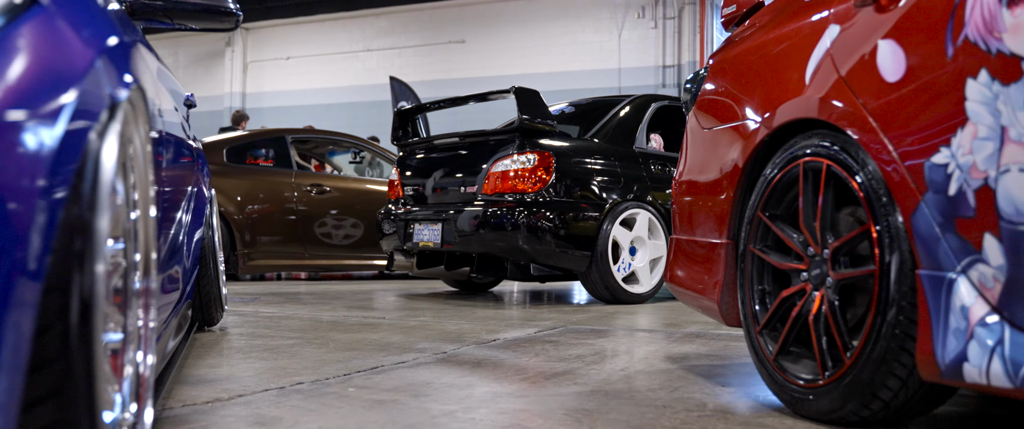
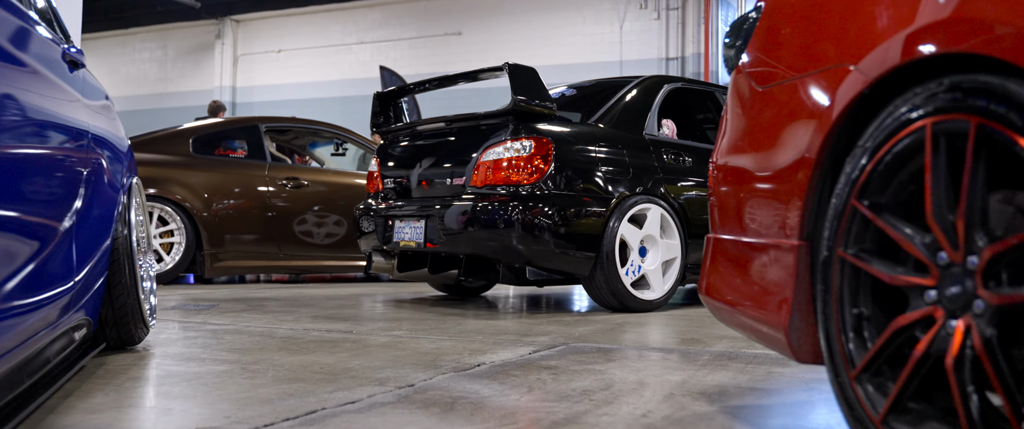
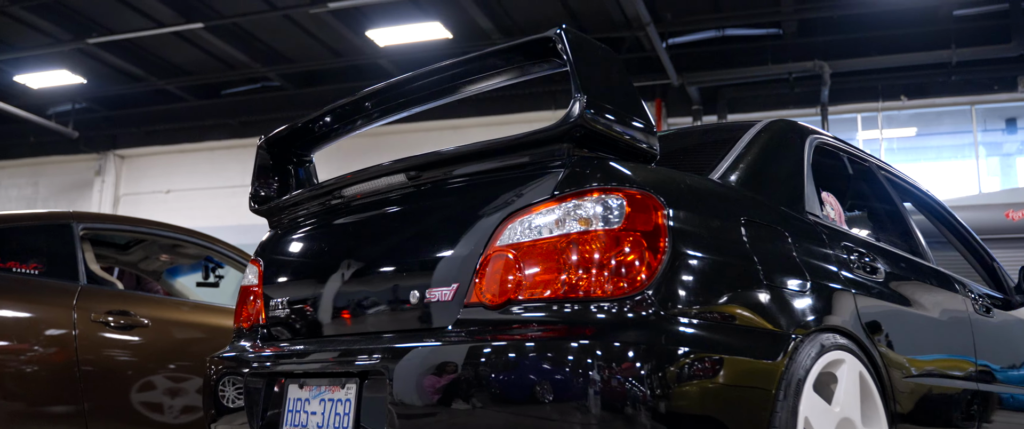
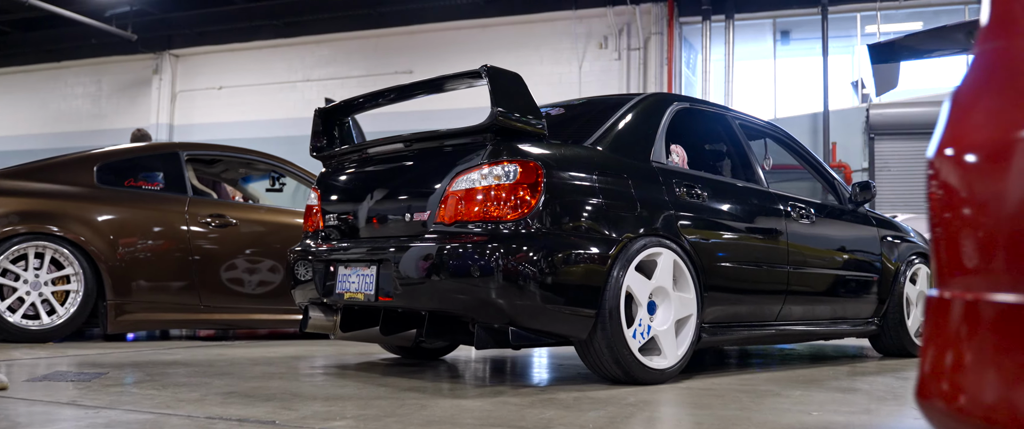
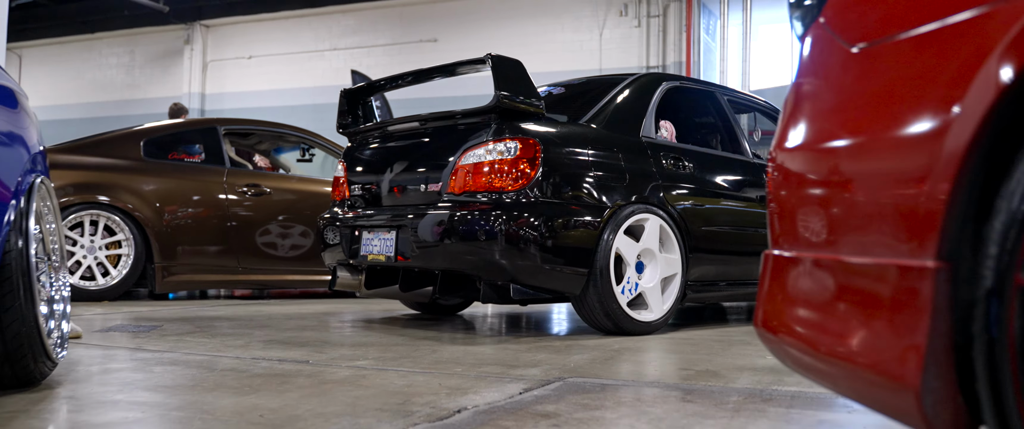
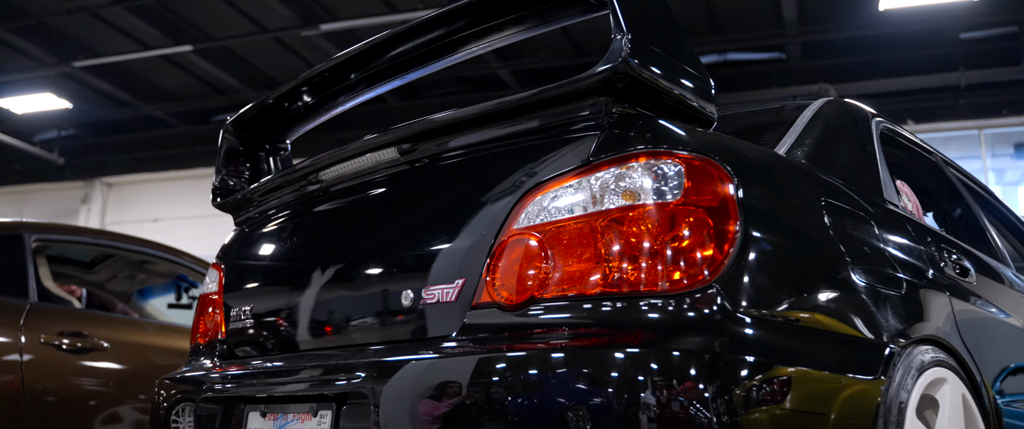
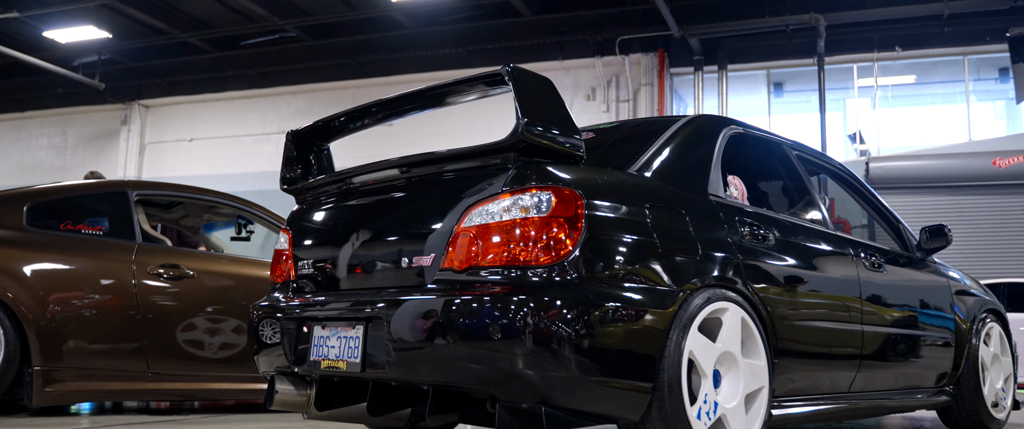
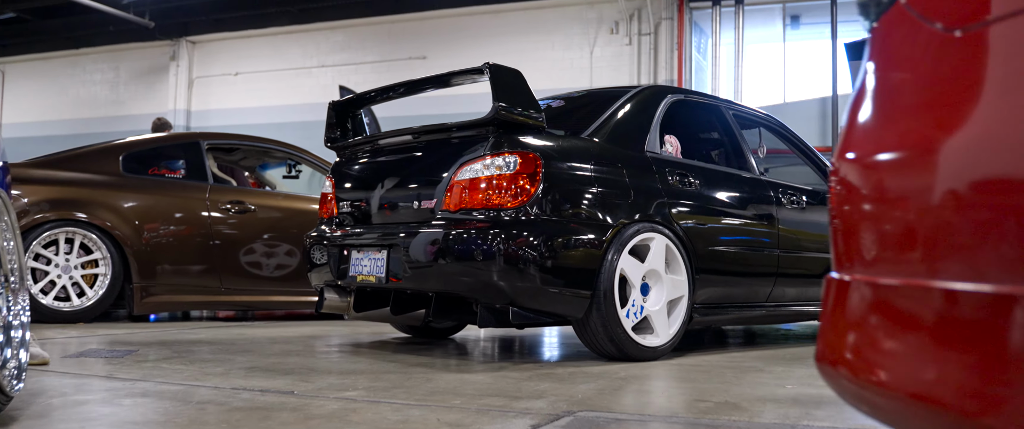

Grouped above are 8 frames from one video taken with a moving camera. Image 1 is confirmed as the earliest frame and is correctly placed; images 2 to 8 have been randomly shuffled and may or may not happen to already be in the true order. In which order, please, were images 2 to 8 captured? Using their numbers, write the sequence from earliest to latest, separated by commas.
2, 5, 8, 4, 7, 3, 6
